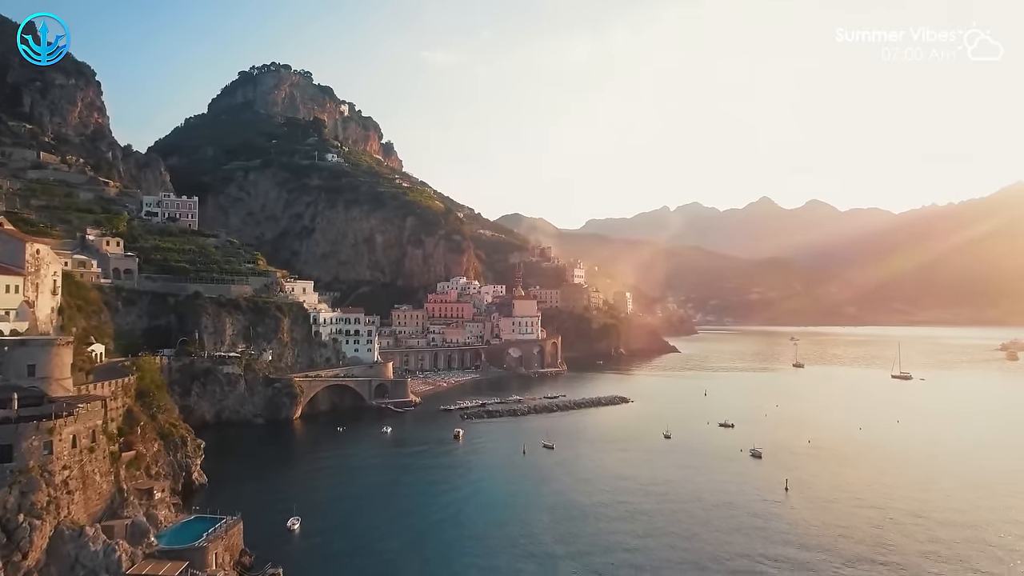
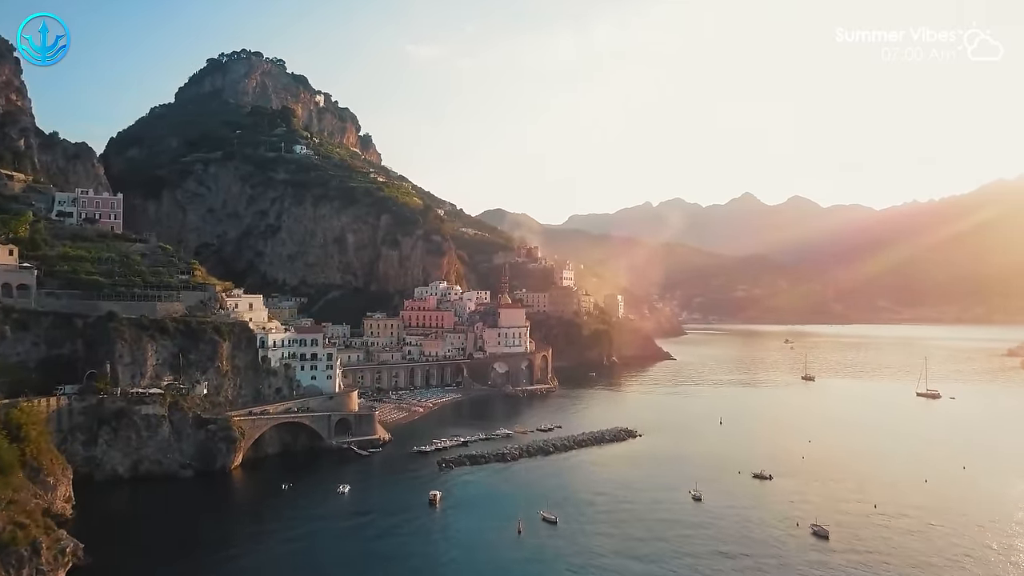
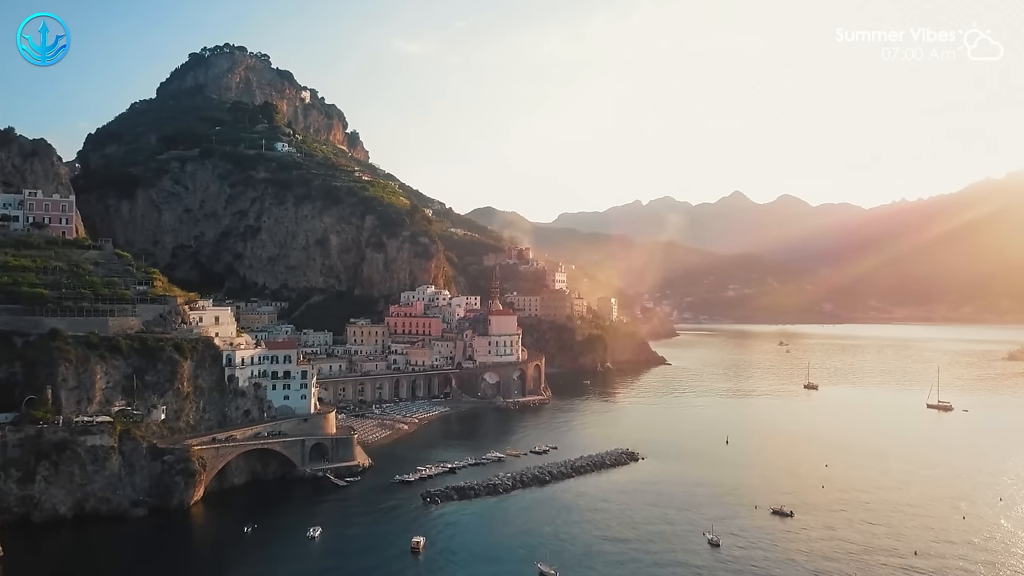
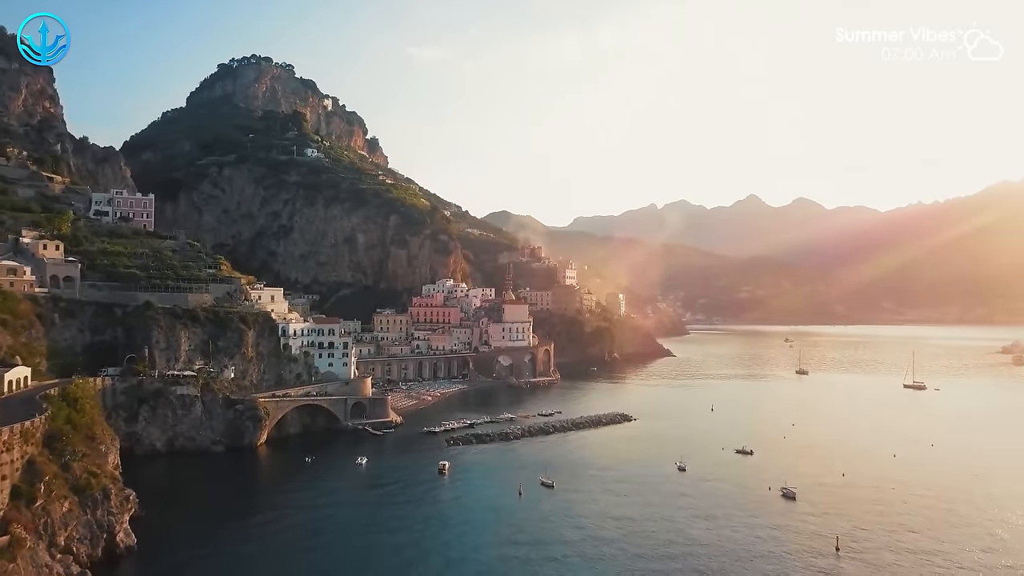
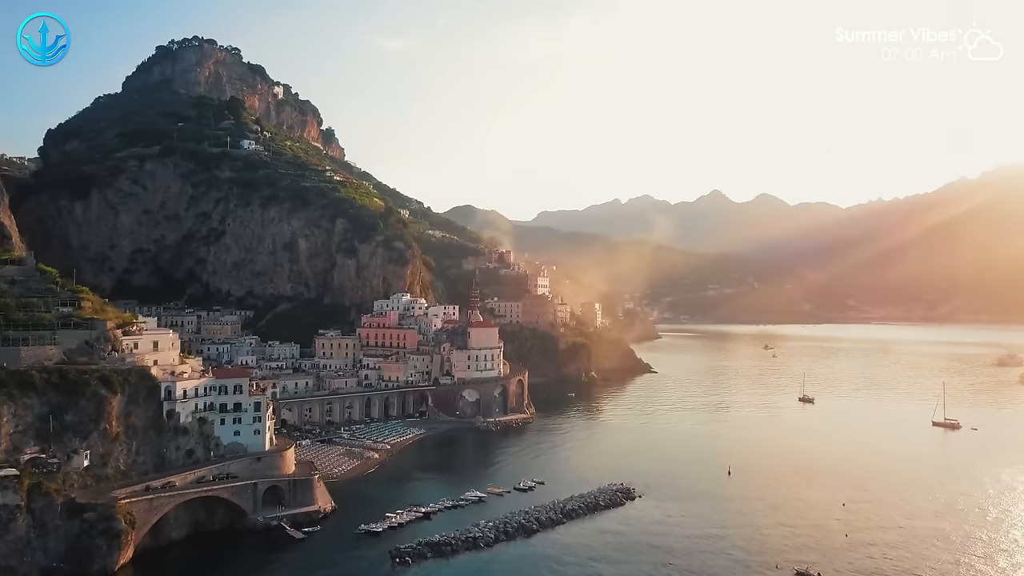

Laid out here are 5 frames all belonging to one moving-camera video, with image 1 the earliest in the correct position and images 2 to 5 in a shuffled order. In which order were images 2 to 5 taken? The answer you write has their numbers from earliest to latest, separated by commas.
4, 2, 3, 5
